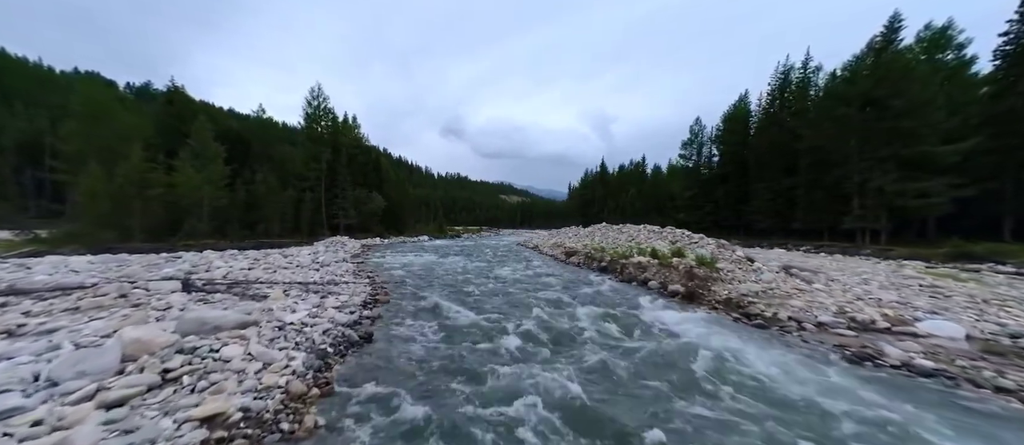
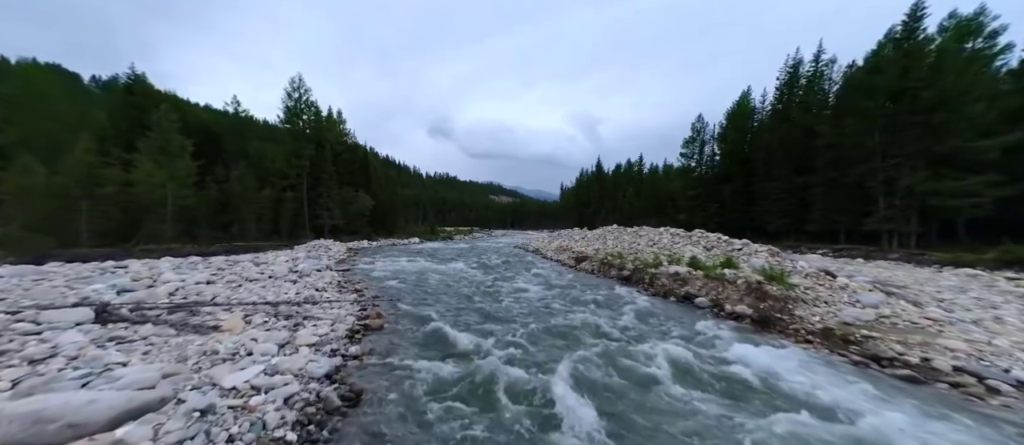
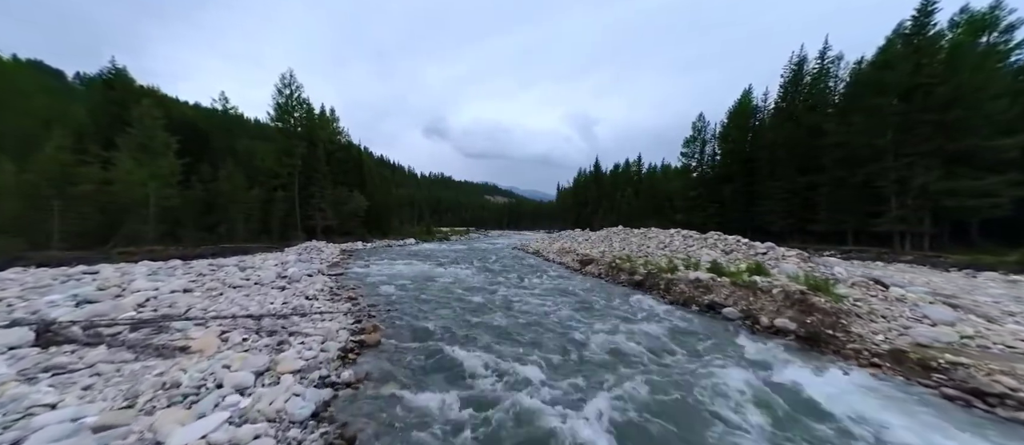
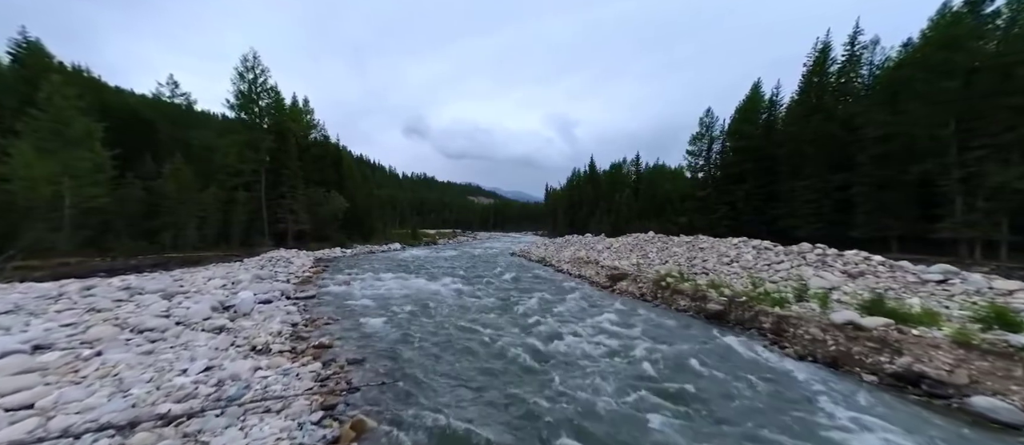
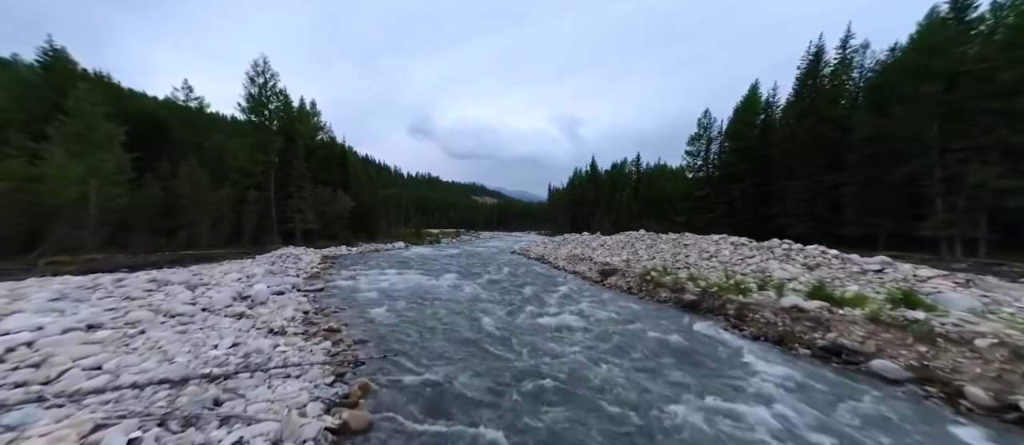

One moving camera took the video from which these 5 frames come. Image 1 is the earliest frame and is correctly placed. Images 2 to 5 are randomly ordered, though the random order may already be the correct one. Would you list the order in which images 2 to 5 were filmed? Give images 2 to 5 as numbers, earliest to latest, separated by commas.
2, 3, 5, 4
